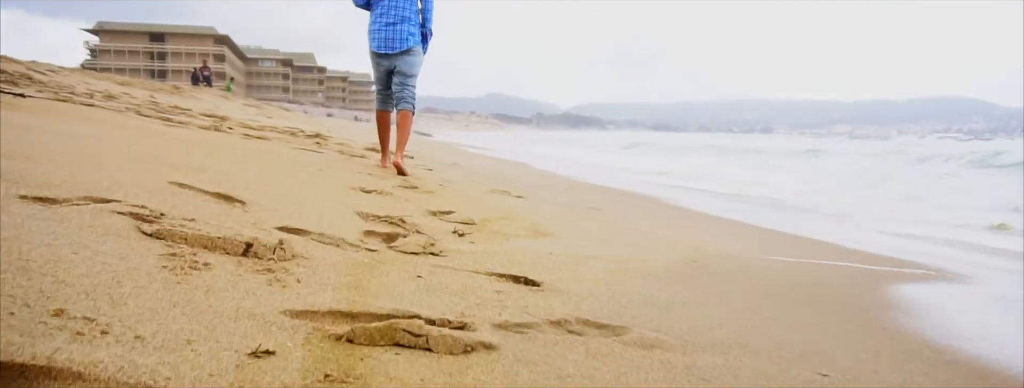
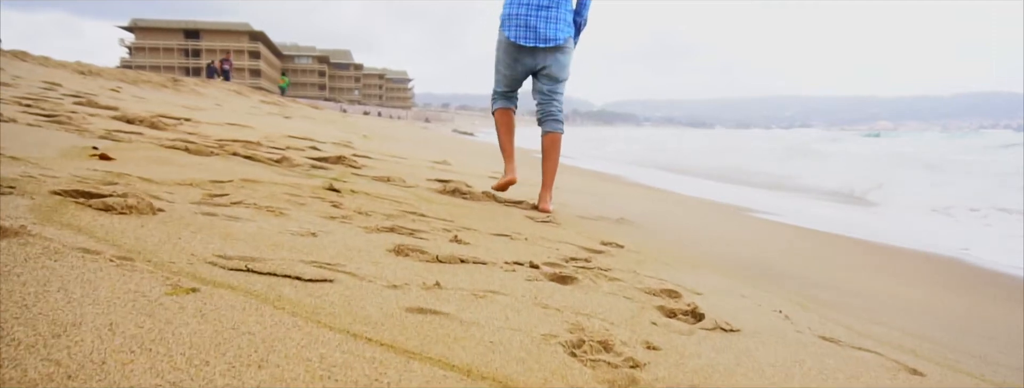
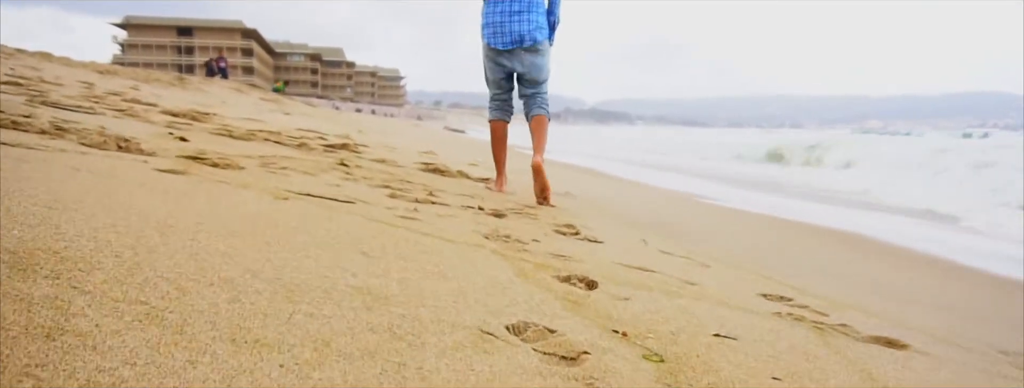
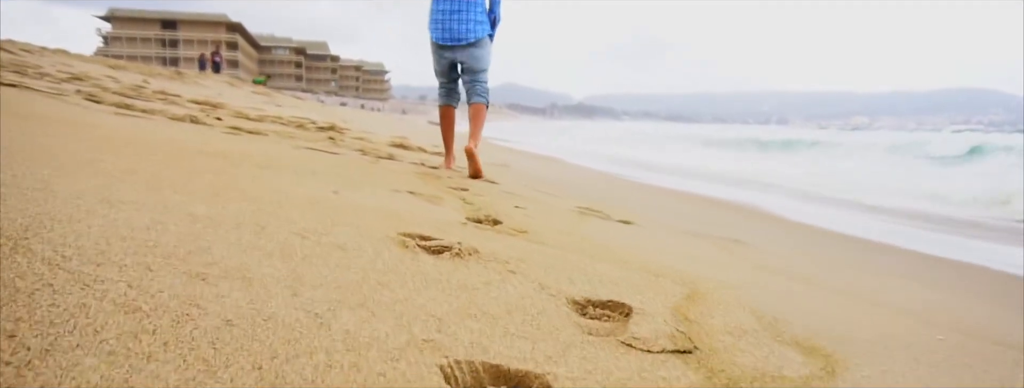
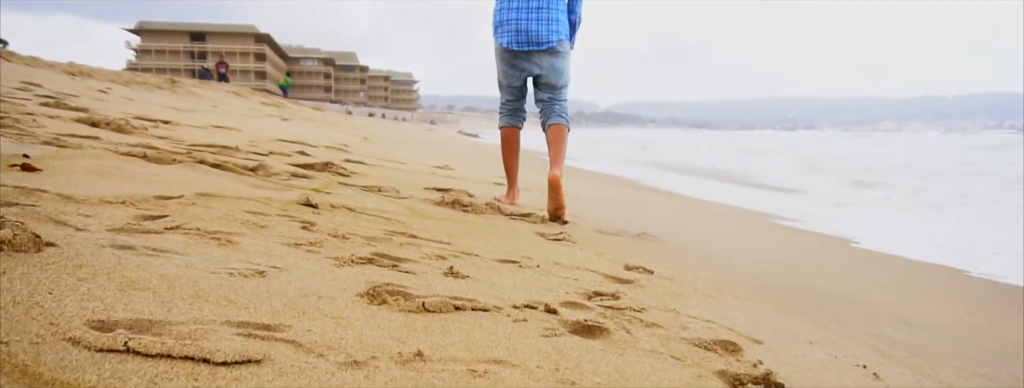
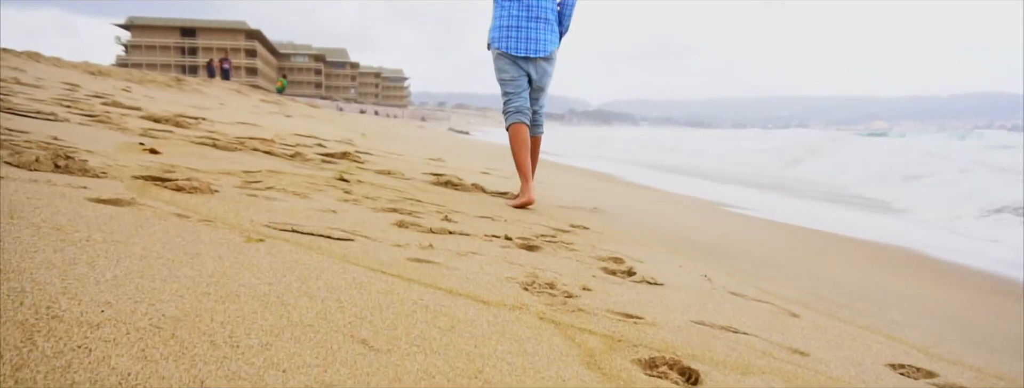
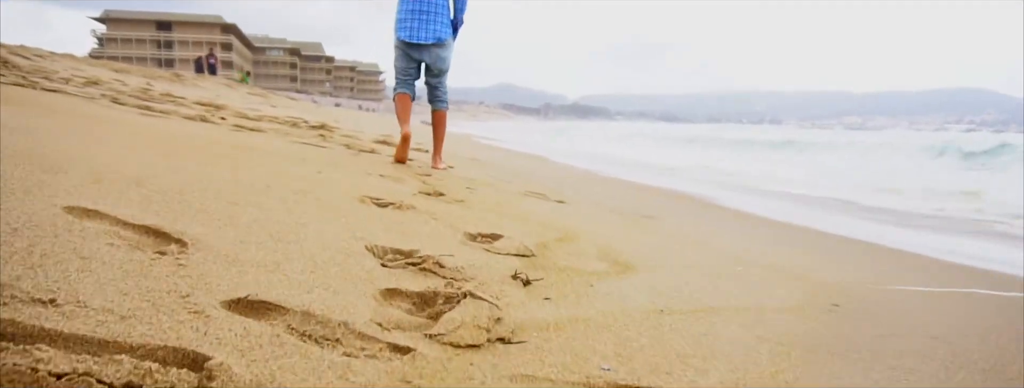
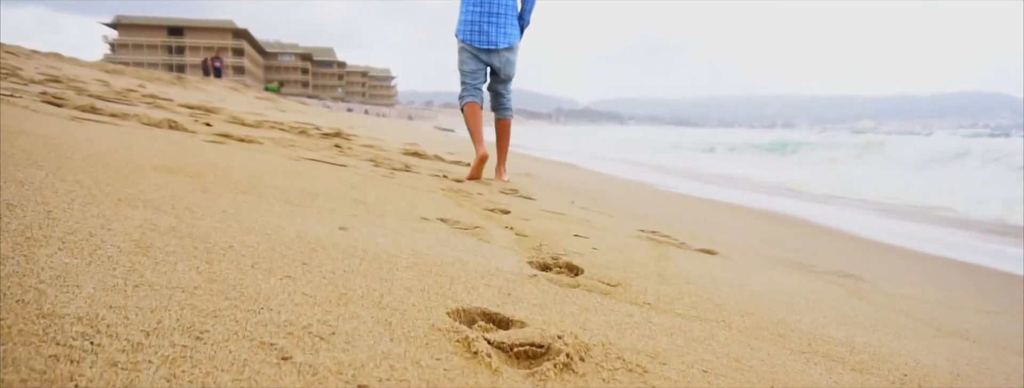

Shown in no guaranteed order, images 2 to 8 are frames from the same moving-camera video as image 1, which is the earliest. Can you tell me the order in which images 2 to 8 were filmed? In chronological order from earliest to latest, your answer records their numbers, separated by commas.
7, 4, 8, 3, 6, 2, 5
